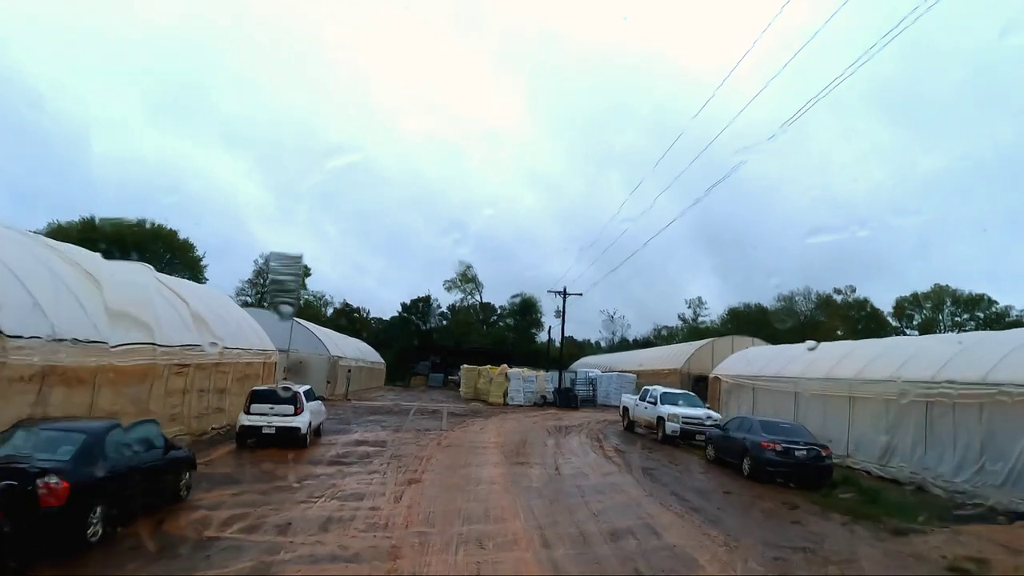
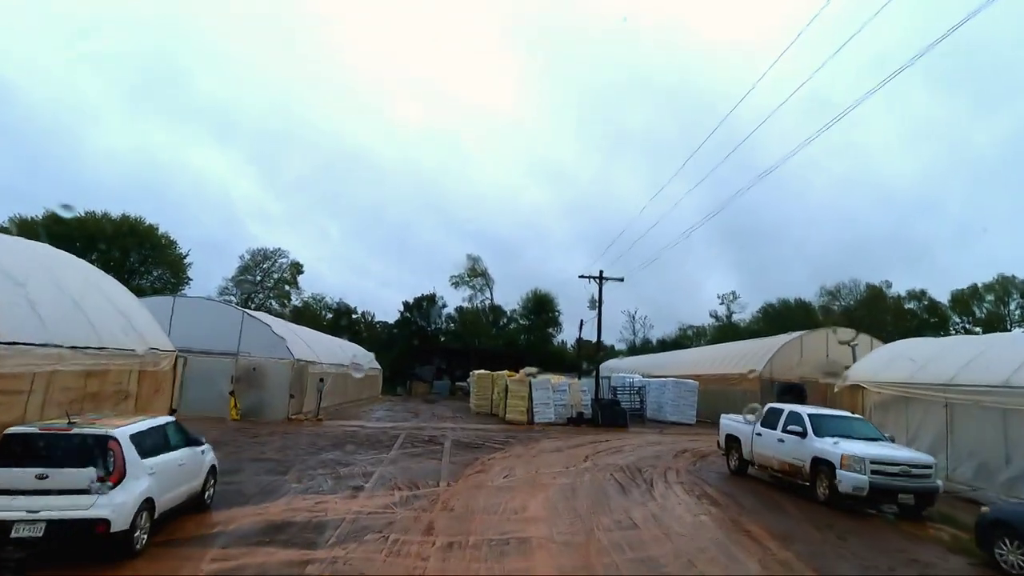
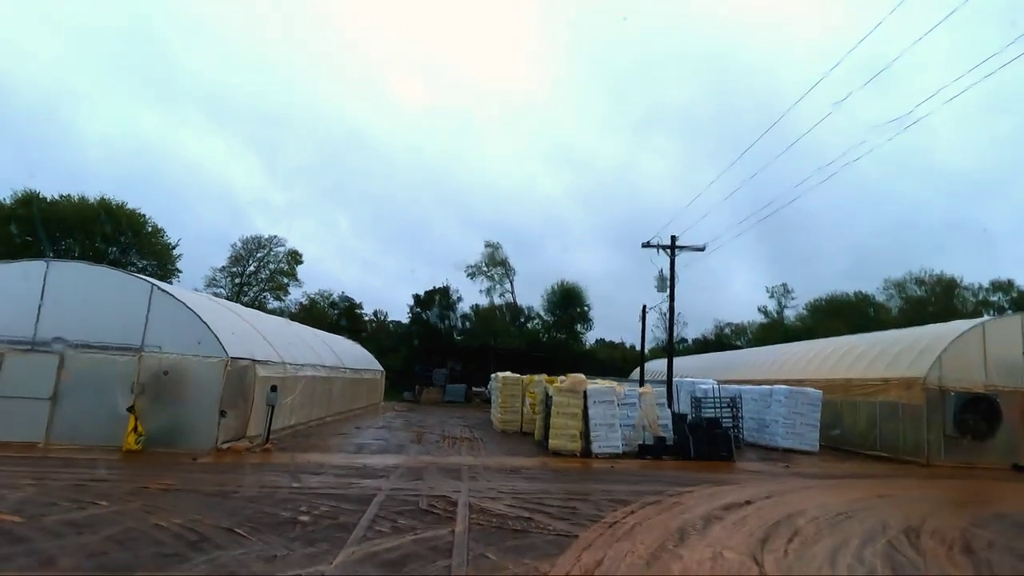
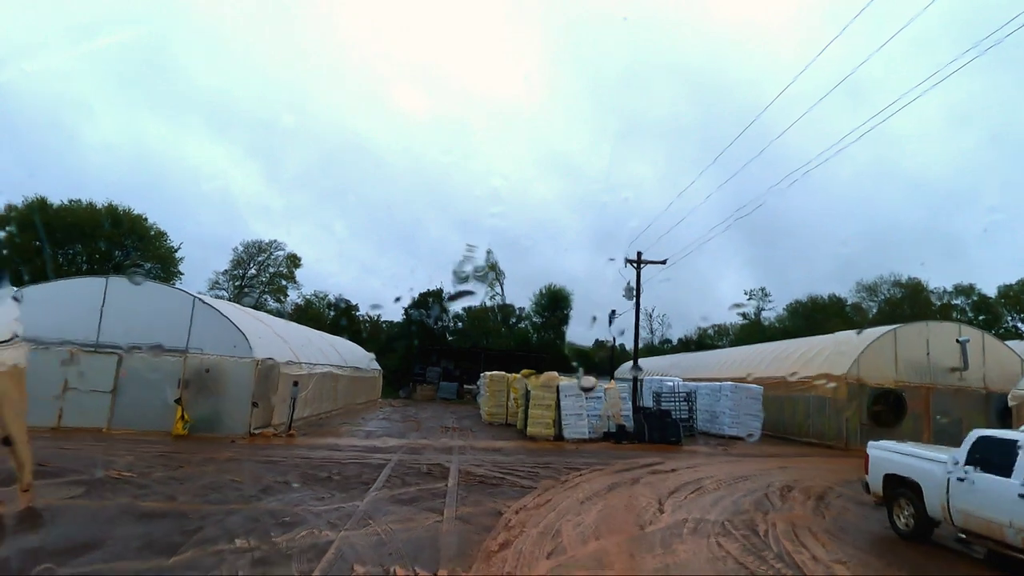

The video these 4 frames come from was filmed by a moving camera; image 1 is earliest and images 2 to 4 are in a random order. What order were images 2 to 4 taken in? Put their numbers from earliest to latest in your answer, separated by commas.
2, 4, 3
